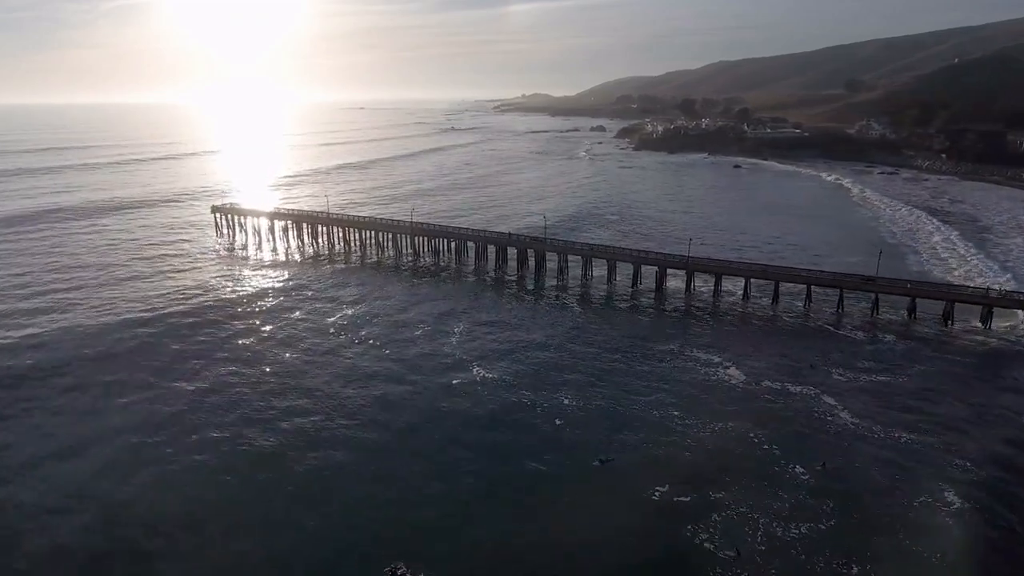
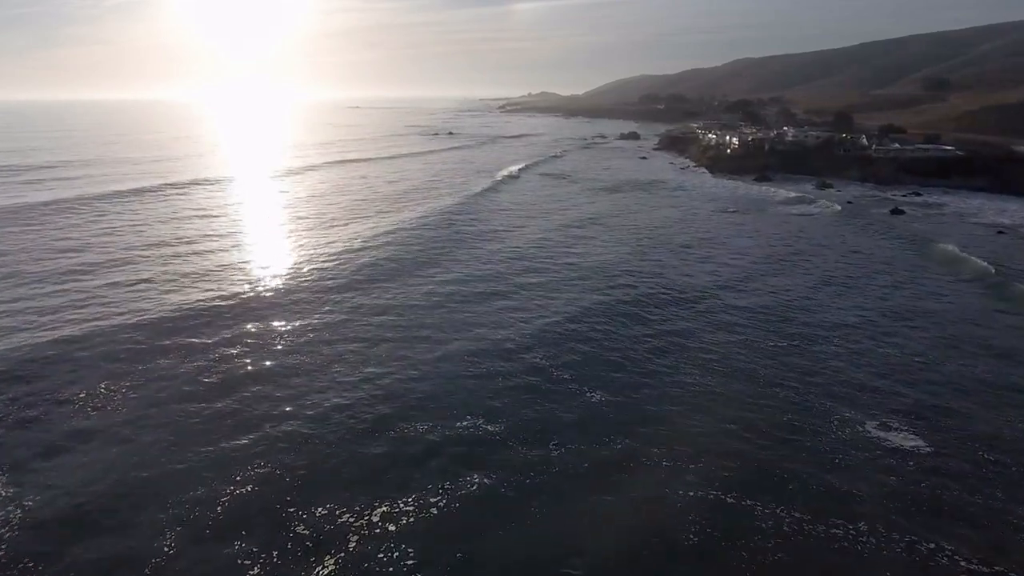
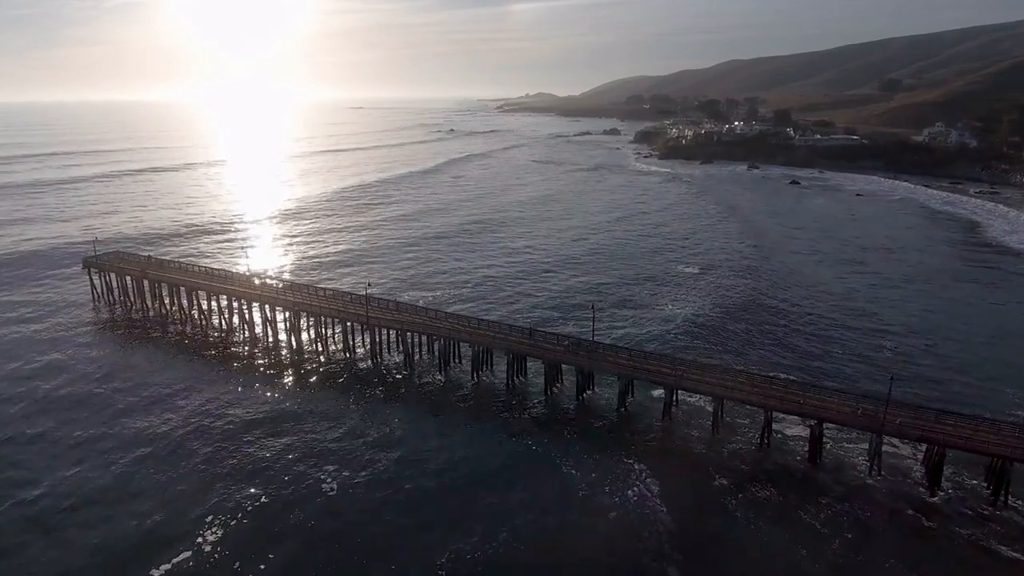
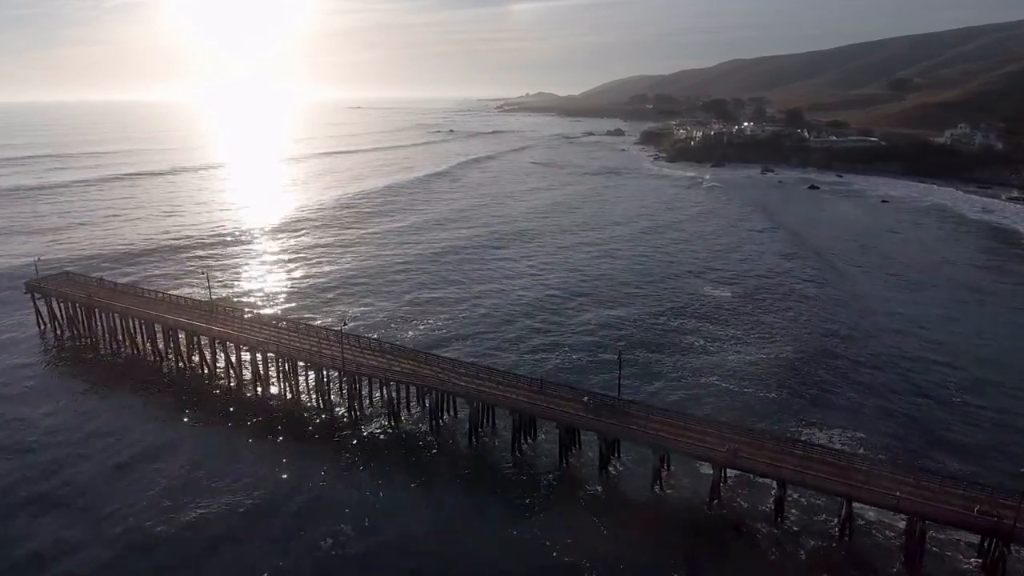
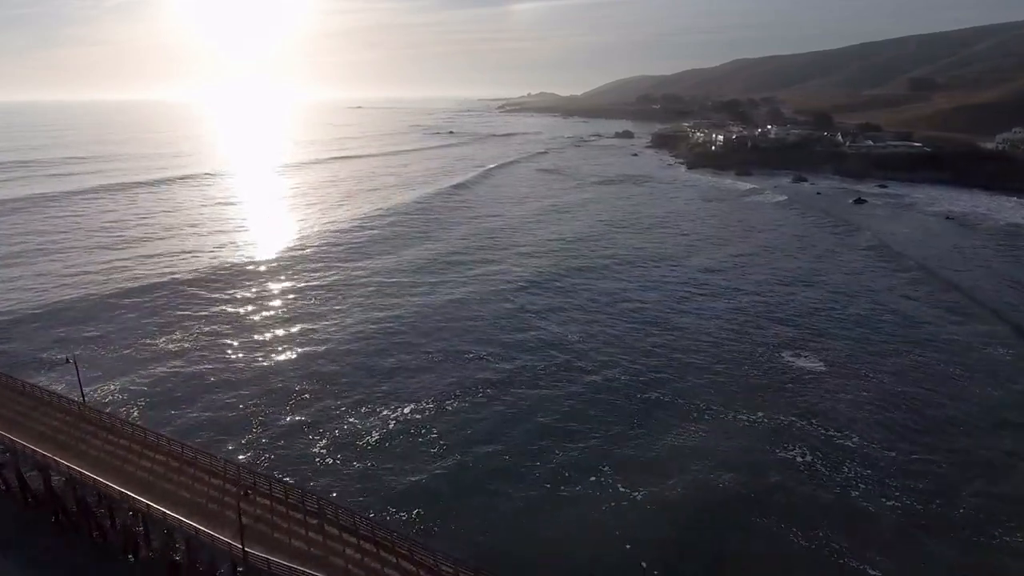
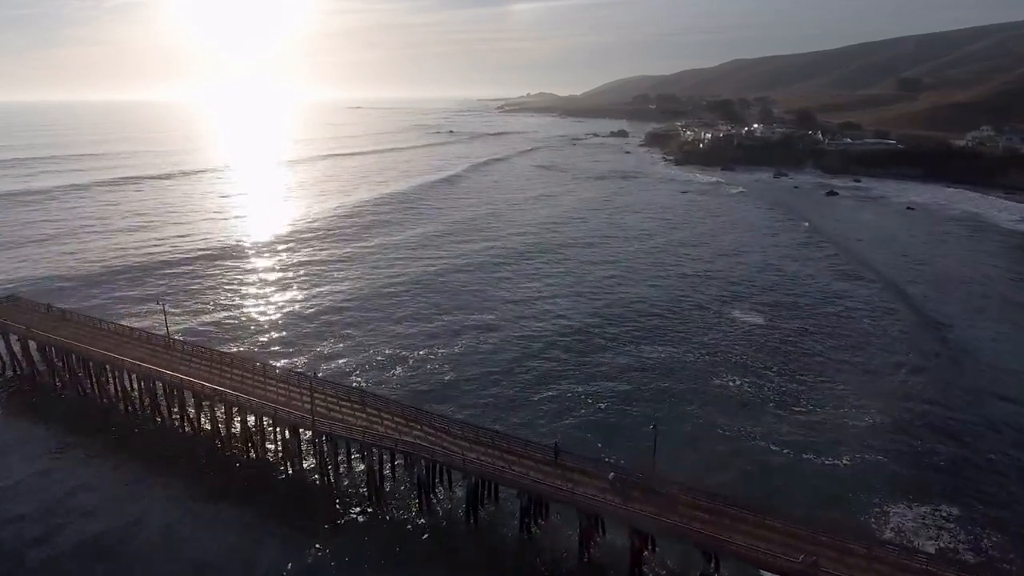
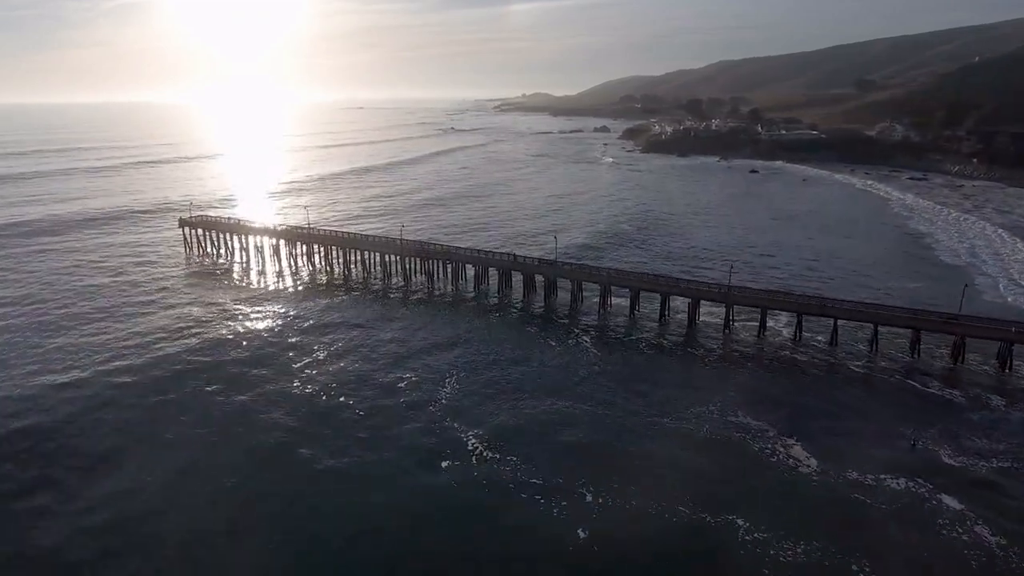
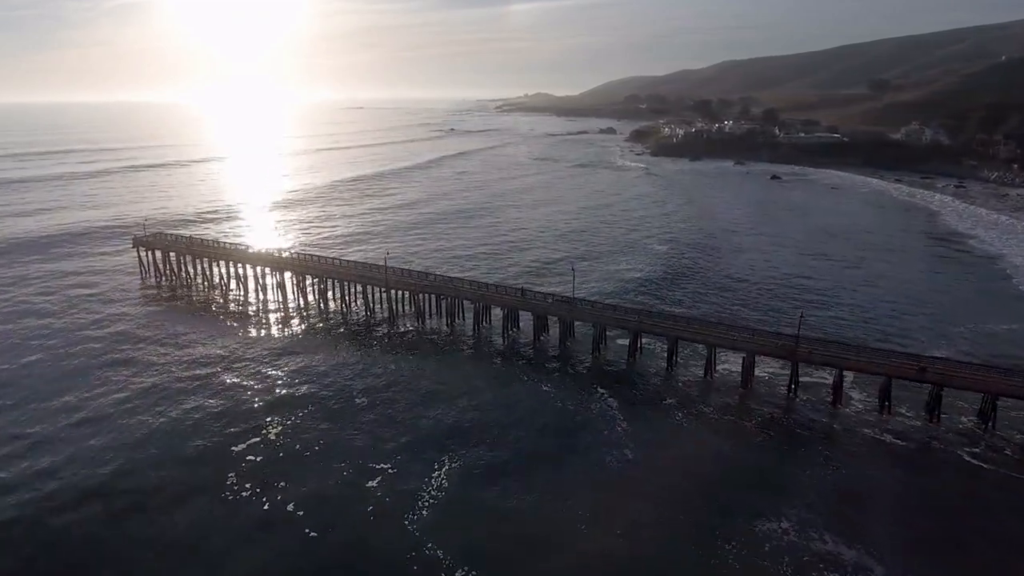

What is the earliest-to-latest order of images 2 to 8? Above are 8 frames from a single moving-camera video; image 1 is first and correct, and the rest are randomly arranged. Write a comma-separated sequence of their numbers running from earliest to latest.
7, 8, 3, 4, 6, 5, 2
